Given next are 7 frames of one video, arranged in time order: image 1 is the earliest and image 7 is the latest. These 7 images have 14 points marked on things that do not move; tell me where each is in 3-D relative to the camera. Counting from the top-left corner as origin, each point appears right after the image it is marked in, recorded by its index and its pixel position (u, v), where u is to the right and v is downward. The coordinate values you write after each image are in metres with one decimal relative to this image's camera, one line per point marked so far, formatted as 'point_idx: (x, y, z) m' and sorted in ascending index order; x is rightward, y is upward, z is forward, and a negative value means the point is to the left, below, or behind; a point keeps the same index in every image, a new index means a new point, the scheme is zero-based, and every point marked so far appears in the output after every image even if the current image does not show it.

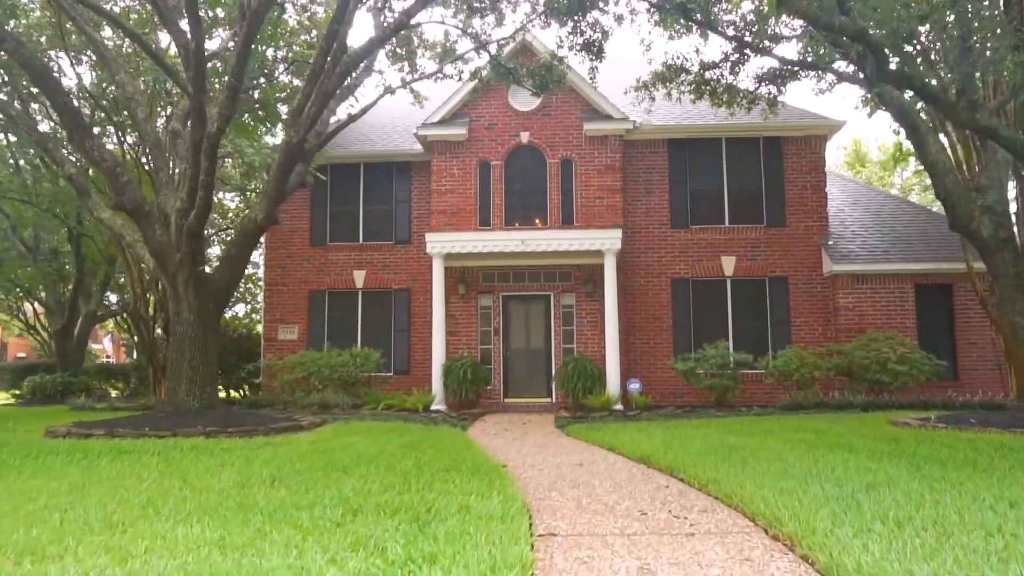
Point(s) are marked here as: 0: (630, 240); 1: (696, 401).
0: (+2.3, +0.9, +15.5) m
1: (+3.5, -2.1, +15.1) m
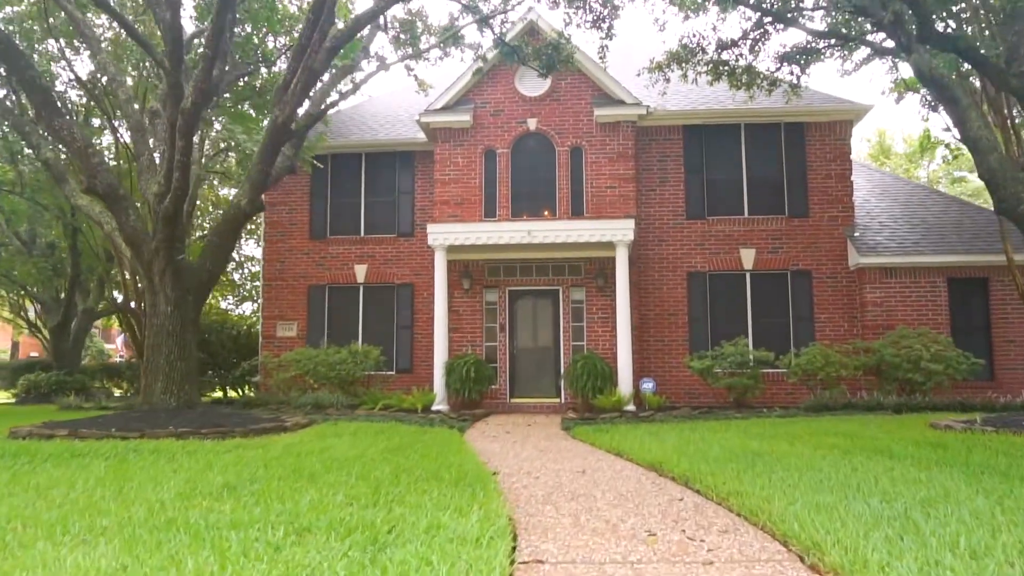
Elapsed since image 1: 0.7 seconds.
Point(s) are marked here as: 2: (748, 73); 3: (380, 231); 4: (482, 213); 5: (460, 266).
0: (+2.4, +1.0, +14.7) m
1: (+3.6, -2.0, +14.2) m
2: (+3.7, +3.4, +12.9) m
3: (-2.7, +1.1, +16.4) m
4: (-0.6, +1.4, +14.6) m
5: (-1.0, +0.4, +14.7) m
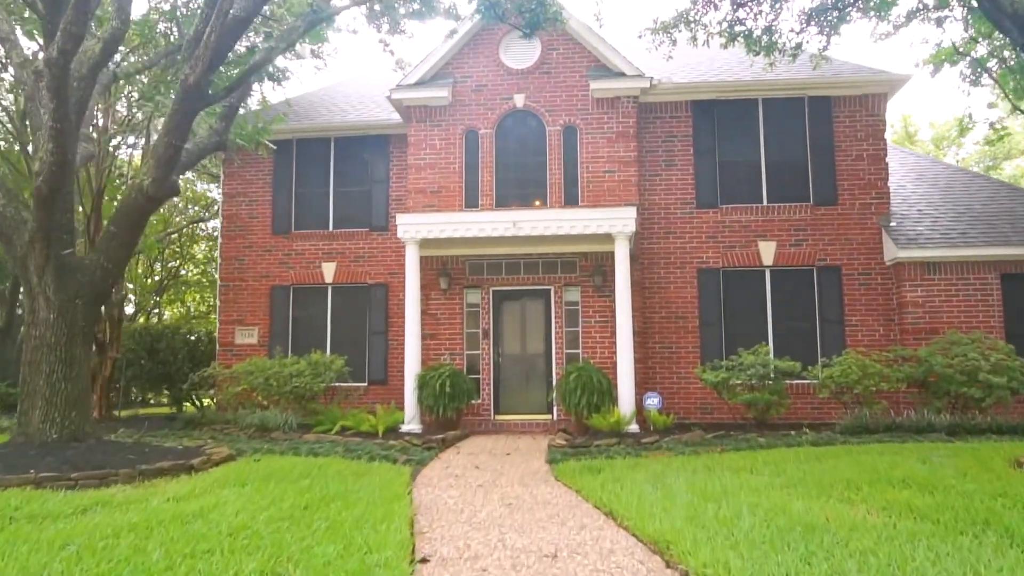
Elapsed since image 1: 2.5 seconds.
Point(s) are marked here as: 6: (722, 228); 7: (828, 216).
0: (+2.1, +1.0, +12.8) m
1: (+3.3, -2.0, +12.4) m
2: (+3.5, +3.4, +11.0) m
3: (-2.9, +1.1, +14.6) m
4: (-0.8, +1.4, +12.8) m
5: (-1.2, +0.4, +12.8) m
6: (+3.3, +0.9, +12.7) m
7: (+4.9, +1.1, +12.6) m
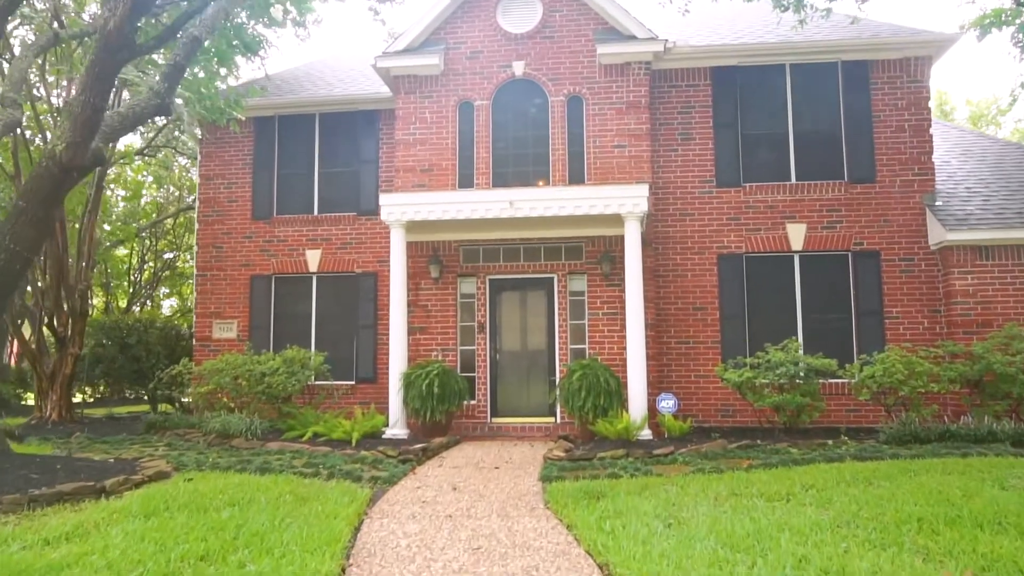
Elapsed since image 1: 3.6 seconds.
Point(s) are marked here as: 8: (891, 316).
0: (+2.1, +1.2, +11.5) m
1: (+3.3, -1.8, +11.0) m
2: (+3.4, +3.6, +9.6) m
3: (-2.9, +1.3, +13.4) m
4: (-0.8, +1.5, +11.5) m
5: (-1.2, +0.6, +11.6) m
6: (+3.3, +1.1, +11.4) m
7: (+4.9, +1.3, +11.2) m
8: (+5.1, -0.4, +11.0) m
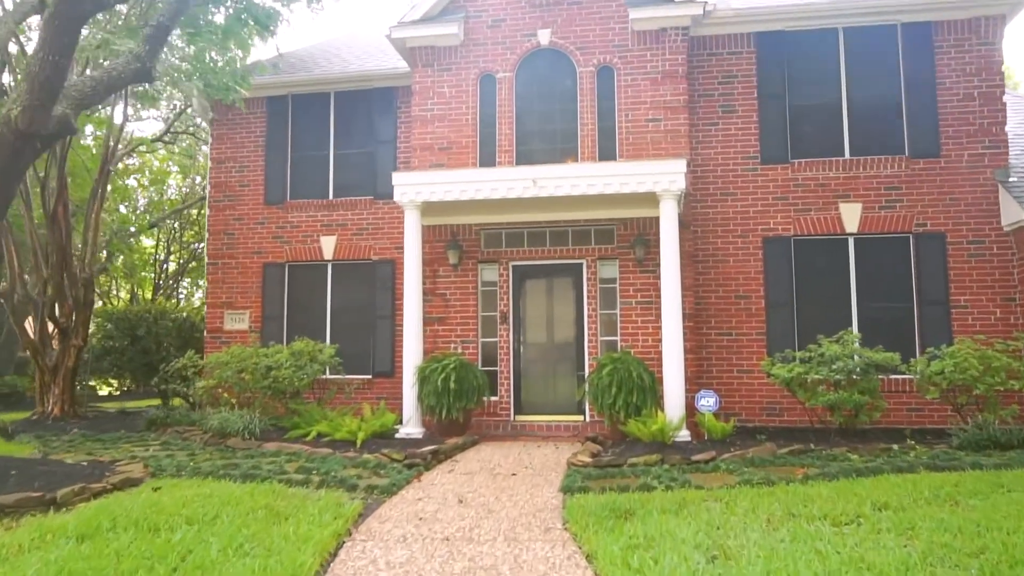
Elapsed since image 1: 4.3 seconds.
0: (+2.4, +1.4, +10.5) m
1: (+3.6, -1.6, +10.0) m
2: (+3.6, +3.8, +8.6) m
3: (-2.5, +1.5, +12.6) m
4: (-0.5, +1.7, +10.6) m
5: (-0.9, +0.7, +10.7) m
6: (+3.6, +1.3, +10.3) m
7: (+5.2, +1.5, +10.1) m
8: (+5.4, -0.2, +9.9) m
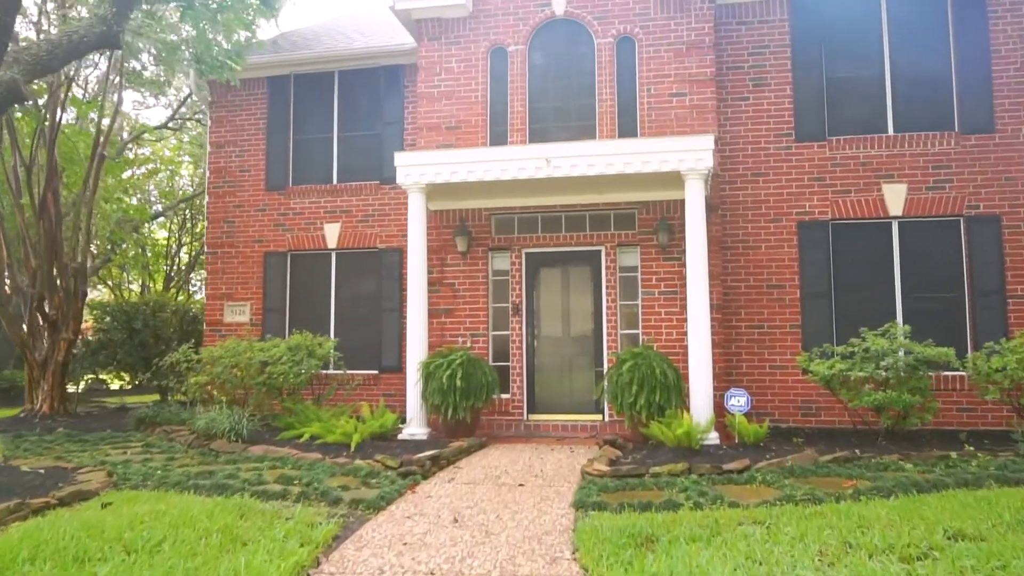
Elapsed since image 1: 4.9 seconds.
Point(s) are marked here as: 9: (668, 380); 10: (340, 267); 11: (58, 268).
0: (+2.6, +1.5, +9.7) m
1: (+3.8, -1.5, +9.2) m
2: (+3.7, +3.9, +7.7) m
3: (-2.3, +1.6, +11.9) m
4: (-0.3, +1.8, +9.9) m
5: (-0.7, +0.9, +10.0) m
6: (+3.7, +1.4, +9.5) m
7: (+5.3, +1.6, +9.2) m
8: (+5.6, -0.1, +9.0) m
9: (+1.5, -0.9, +7.8) m
10: (-2.5, +0.3, +11.8) m
11: (-6.2, +0.3, +11.0) m
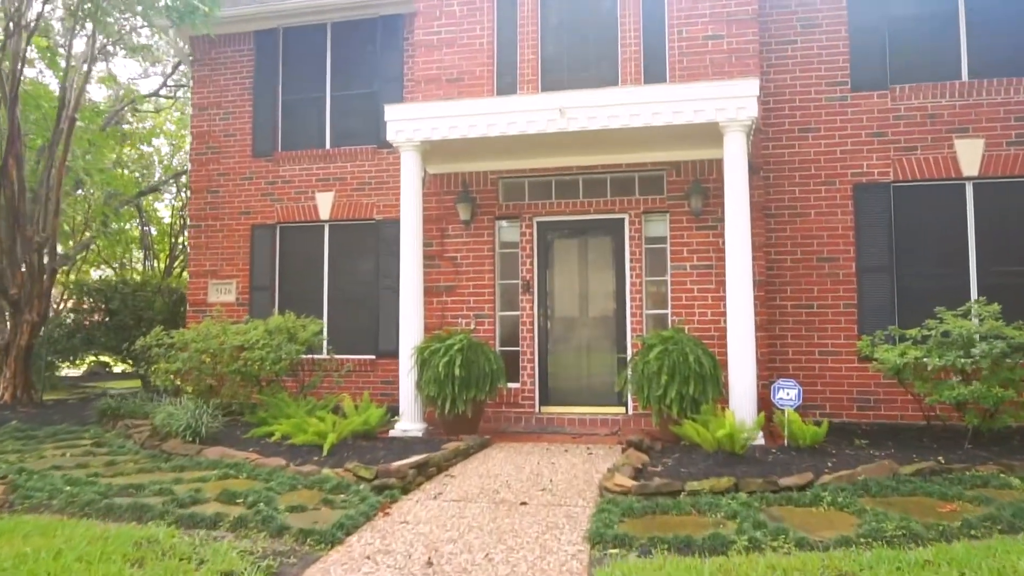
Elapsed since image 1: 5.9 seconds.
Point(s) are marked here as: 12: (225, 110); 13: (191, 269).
0: (+2.7, +1.8, +8.4) m
1: (+3.9, -1.2, +7.9) m
2: (+3.8, +4.1, +6.3) m
3: (-2.1, +1.9, +10.7) m
4: (-0.2, +2.1, +8.6) m
5: (-0.6, +1.1, +8.8) m
6: (+3.8, +1.7, +8.1) m
7: (+5.4, +1.9, +7.8) m
8: (+5.7, +0.2, +7.6) m
9: (+1.6, -0.7, +6.6) m
10: (-2.4, +0.6, +10.7) m
11: (-6.0, +0.6, +9.9) m
12: (-4.0, +2.5, +11.2) m
13: (-4.4, +0.3, +11.1) m
